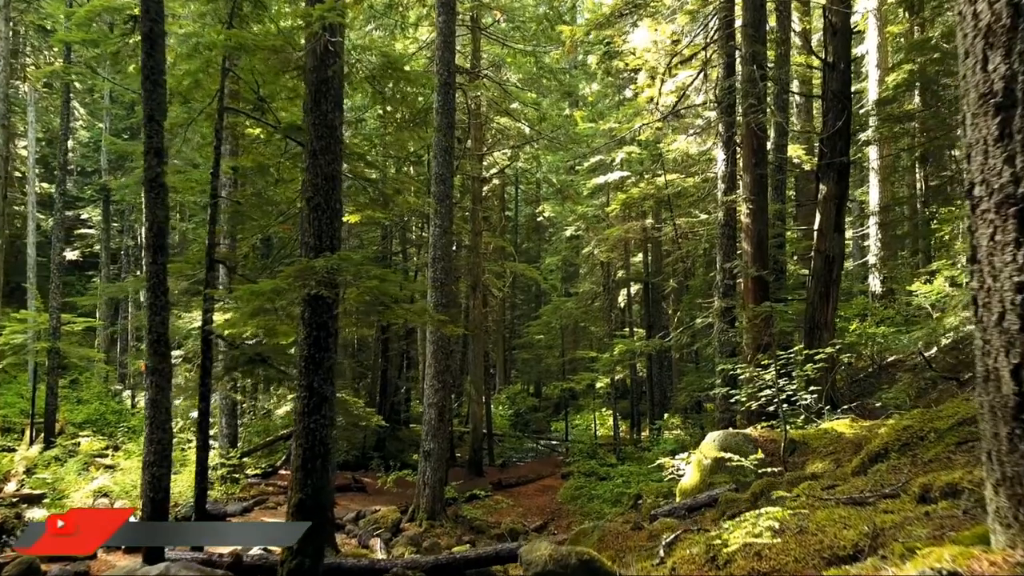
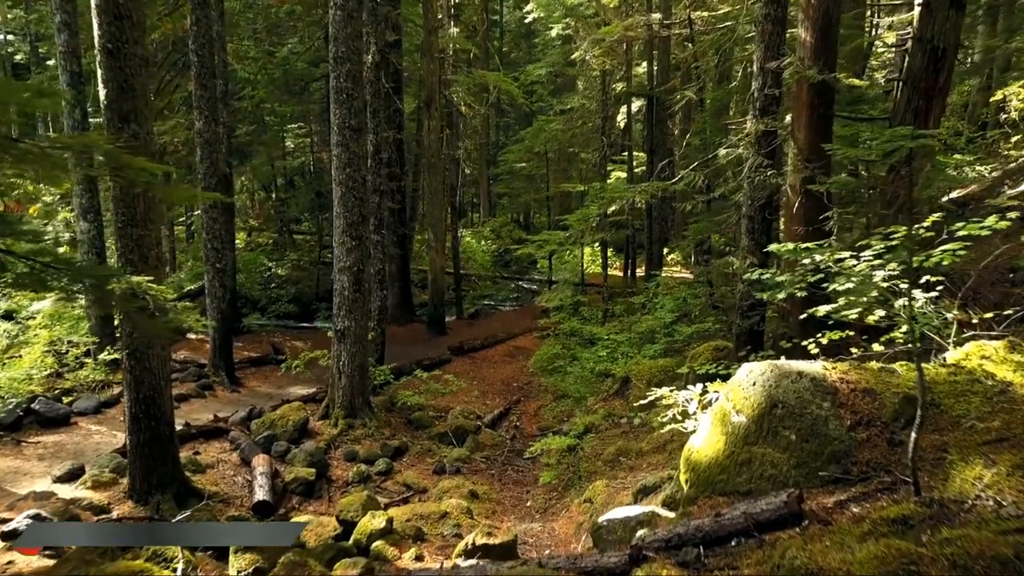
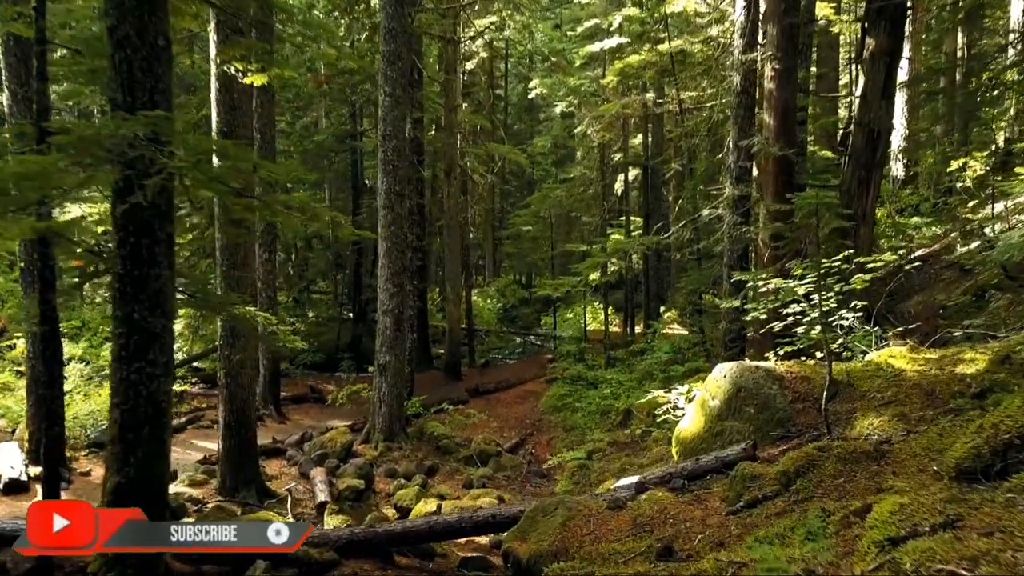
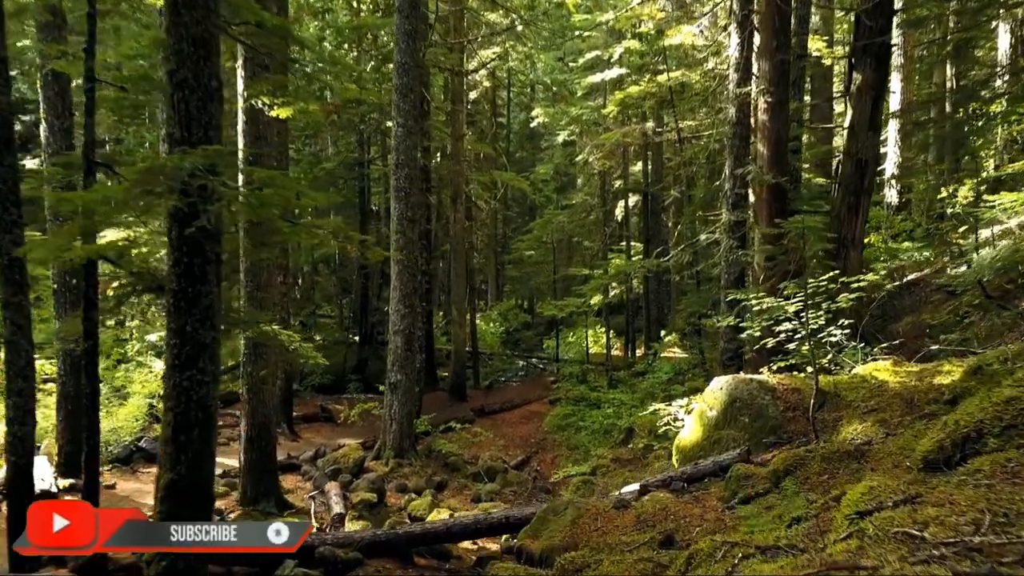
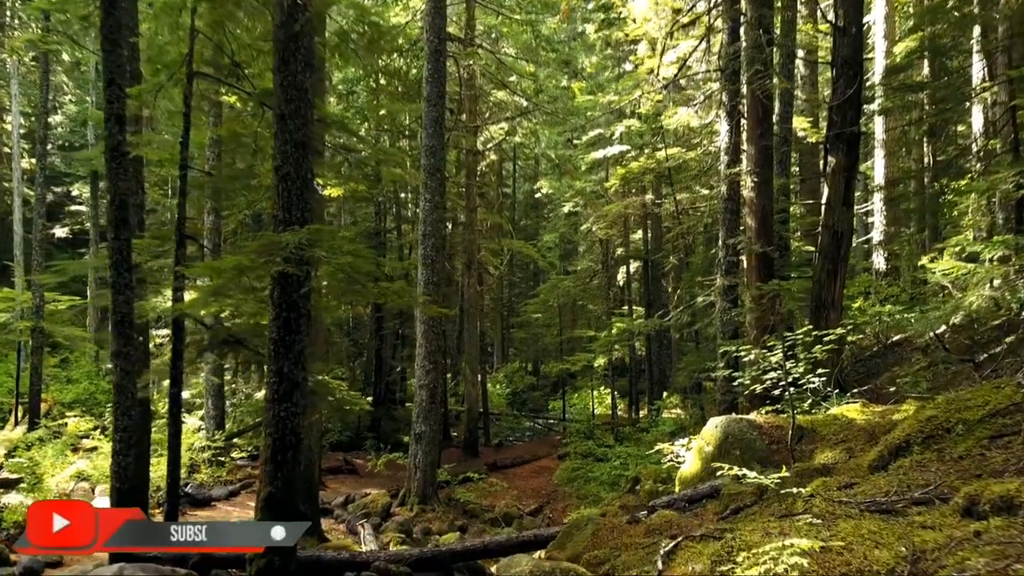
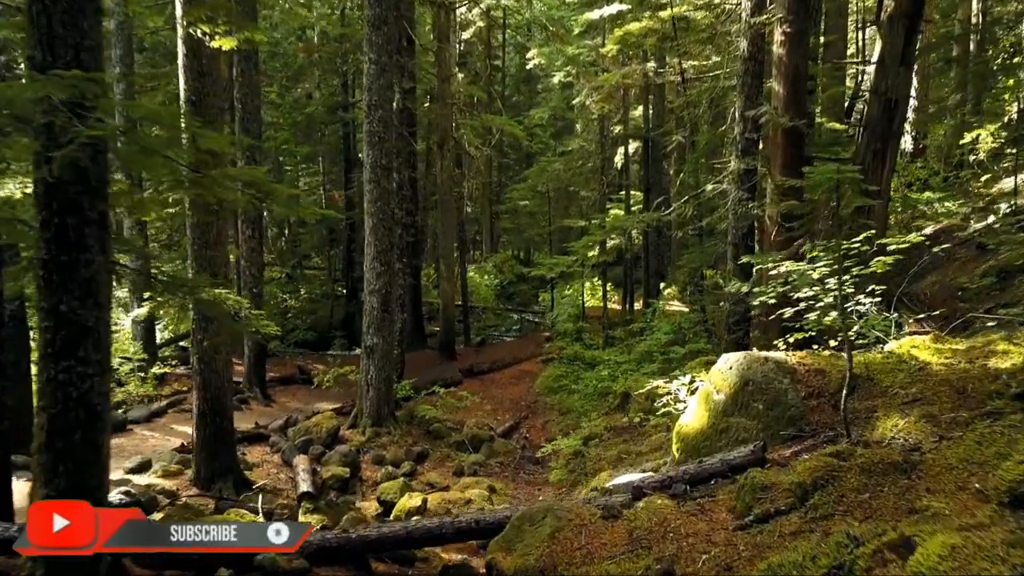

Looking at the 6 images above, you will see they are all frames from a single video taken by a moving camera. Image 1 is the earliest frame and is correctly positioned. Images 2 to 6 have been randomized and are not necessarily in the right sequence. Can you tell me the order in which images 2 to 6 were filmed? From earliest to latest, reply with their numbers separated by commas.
5, 4, 3, 6, 2
